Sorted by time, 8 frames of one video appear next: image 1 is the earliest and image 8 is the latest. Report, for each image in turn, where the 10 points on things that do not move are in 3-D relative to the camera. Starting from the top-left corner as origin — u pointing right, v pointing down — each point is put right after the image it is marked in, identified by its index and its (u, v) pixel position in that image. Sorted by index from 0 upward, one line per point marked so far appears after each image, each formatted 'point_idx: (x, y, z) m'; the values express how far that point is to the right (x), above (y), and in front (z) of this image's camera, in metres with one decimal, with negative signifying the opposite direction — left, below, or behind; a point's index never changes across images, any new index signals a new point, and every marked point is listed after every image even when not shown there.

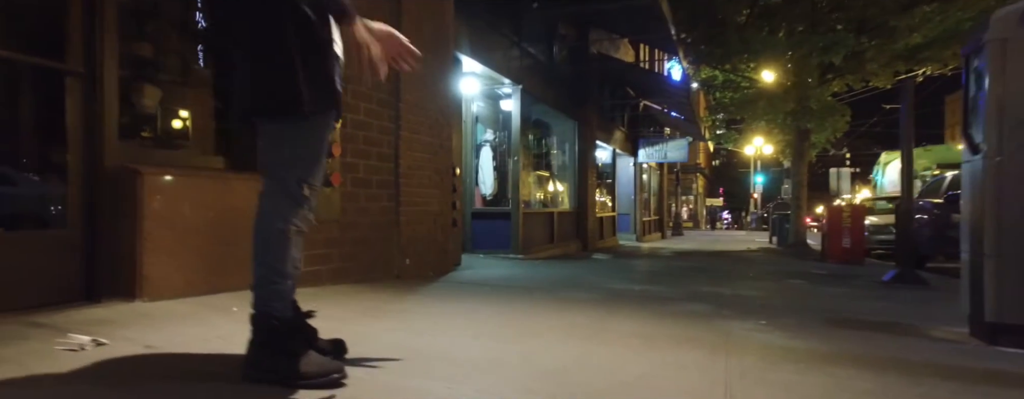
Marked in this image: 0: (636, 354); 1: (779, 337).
0: (+0.7, -0.7, +3.4) m
1: (+1.5, -0.8, +3.9) m
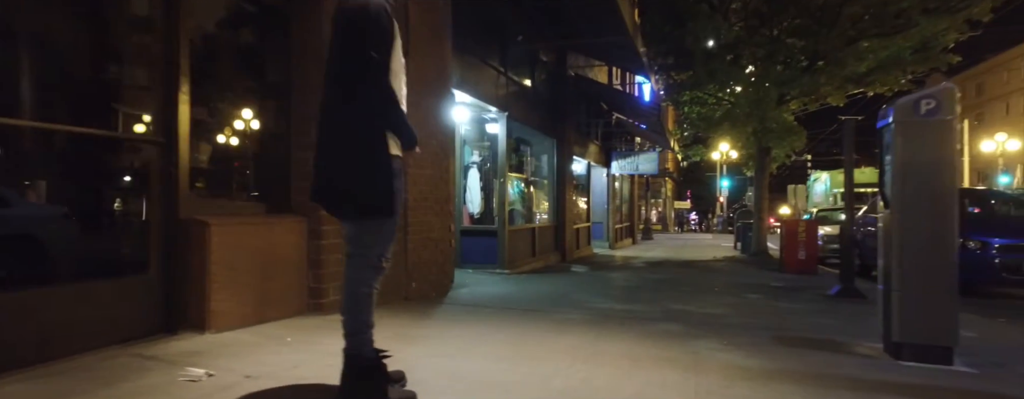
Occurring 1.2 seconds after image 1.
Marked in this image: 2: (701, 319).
0: (+0.7, -1.1, +4.3) m
1: (+1.6, -1.1, +4.9) m
2: (+1.8, -1.1, +6.5) m
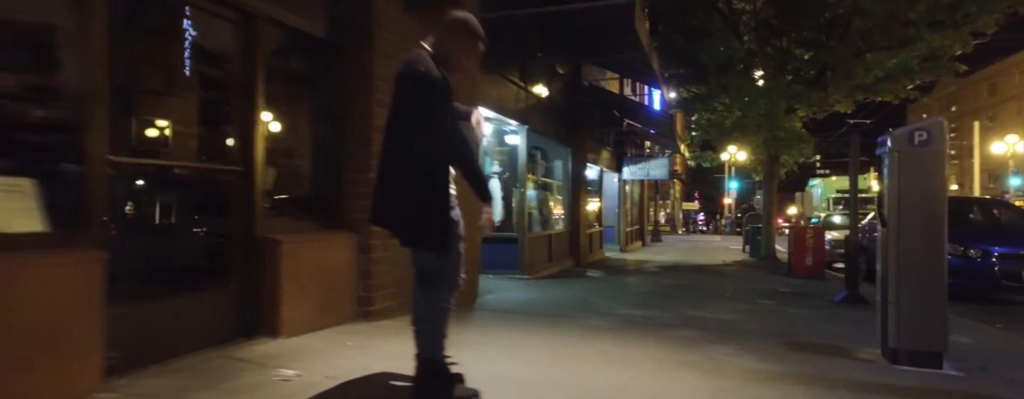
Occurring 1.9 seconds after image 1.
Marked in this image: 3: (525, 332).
0: (+1.0, -1.2, +4.9) m
1: (+1.9, -1.2, +5.4) m
2: (+2.1, -1.3, +7.1) m
3: (+0.1, -1.3, +6.6) m
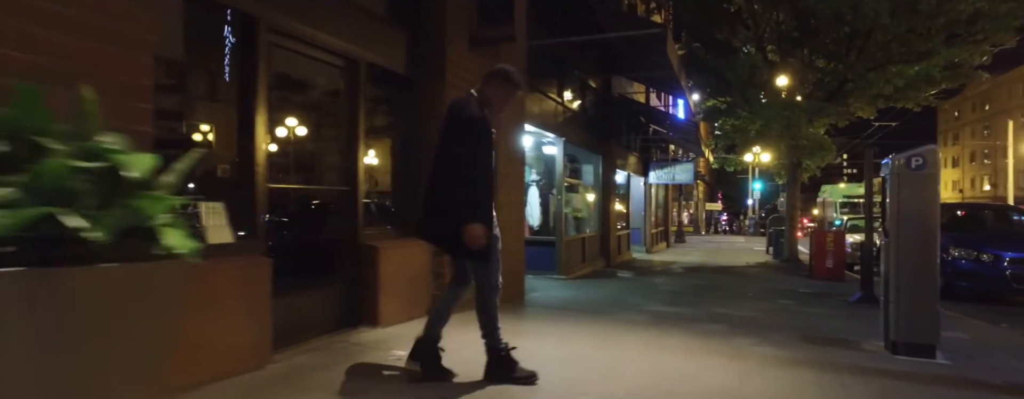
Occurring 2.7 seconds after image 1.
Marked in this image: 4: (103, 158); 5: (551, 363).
0: (+1.5, -1.4, +5.9) m
1: (+2.4, -1.4, +6.5) m
2: (+2.7, -1.4, +8.1) m
3: (+0.7, -1.4, +7.7) m
4: (-1.2, +0.1, +2.1) m
5: (+0.3, -1.3, +5.8) m
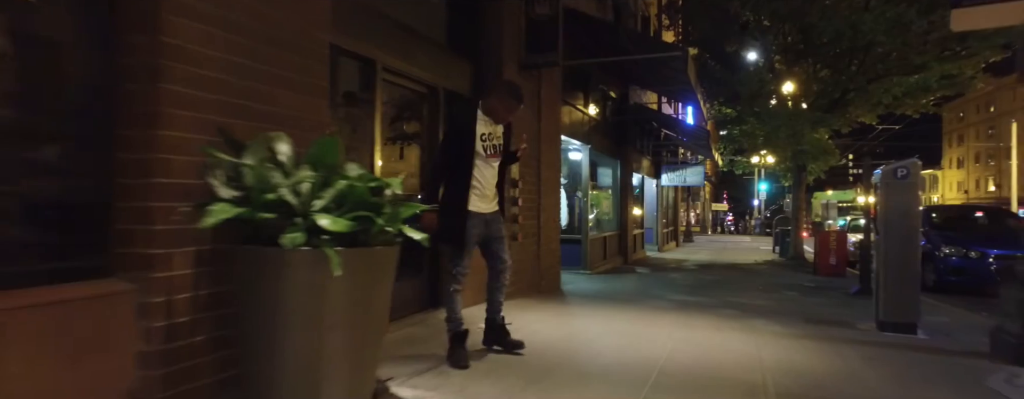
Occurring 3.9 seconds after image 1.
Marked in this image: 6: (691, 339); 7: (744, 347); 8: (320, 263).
0: (+2.1, -1.4, +7.2) m
1: (+3.0, -1.4, +7.8) m
2: (+3.2, -1.5, +9.4) m
3: (+1.3, -1.4, +9.0) m
4: (-0.7, +0.1, +3.5) m
5: (+0.9, -1.4, +7.1) m
6: (+1.7, -1.4, +6.8) m
7: (+2.2, -1.3, +6.5) m
8: (-0.9, -0.3, +3.2) m
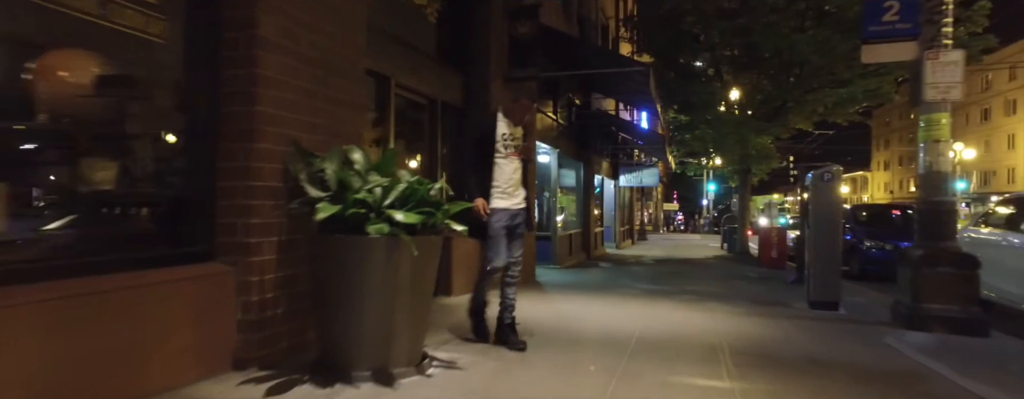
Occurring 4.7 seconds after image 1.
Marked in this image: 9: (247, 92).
0: (+2.0, -1.4, +8.5) m
1: (+2.8, -1.4, +9.1) m
2: (+3.0, -1.4, +10.8) m
3: (+1.0, -1.4, +10.3) m
4: (-0.5, +0.1, +4.6) m
5: (+0.8, -1.4, +8.4) m
6: (+1.6, -1.4, +8.1) m
7: (+2.1, -1.3, +7.8) m
8: (-0.7, -0.3, +4.3) m
9: (-1.8, +0.7, +4.6) m
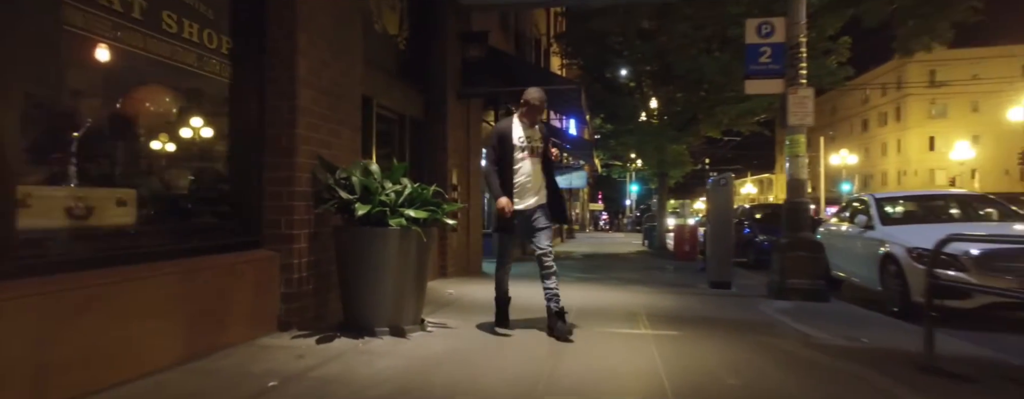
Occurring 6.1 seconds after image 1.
0: (+1.3, -1.4, +10.3) m
1: (+2.1, -1.4, +11.0) m
2: (+2.1, -1.5, +12.7) m
3: (+0.2, -1.4, +12.0) m
4: (-0.7, +0.1, +6.2) m
5: (+0.2, -1.4, +10.1) m
6: (+1.0, -1.4, +9.9) m
7: (+1.5, -1.3, +9.6) m
8: (-0.9, -0.3, +5.9) m
9: (-2.0, +0.7, +6.1) m
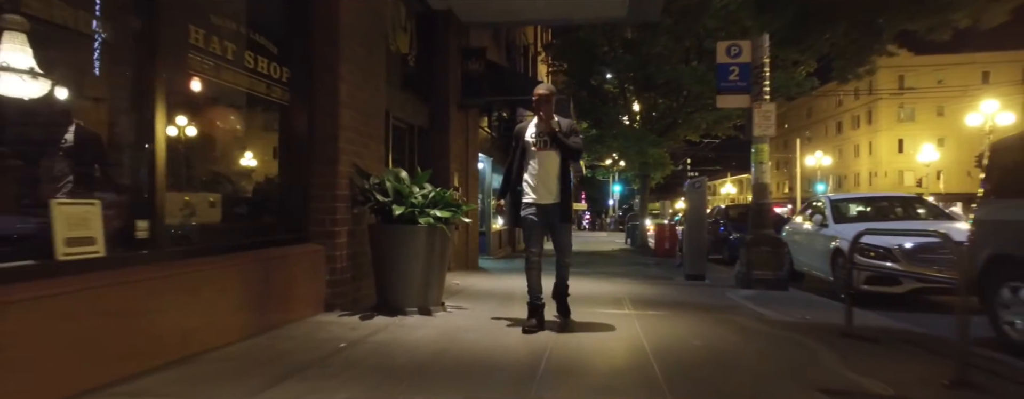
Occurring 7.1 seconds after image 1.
0: (+1.3, -1.4, +11.6) m
1: (+2.1, -1.4, +12.3) m
2: (+2.0, -1.5, +14.0) m
3: (+0.1, -1.4, +13.2) m
4: (-0.7, +0.1, +7.4) m
5: (+0.1, -1.4, +11.3) m
6: (+1.0, -1.4, +11.2) m
7: (+1.5, -1.4, +10.9) m
8: (-0.8, -0.3, +7.1) m
9: (-1.9, +0.7, +7.3) m
